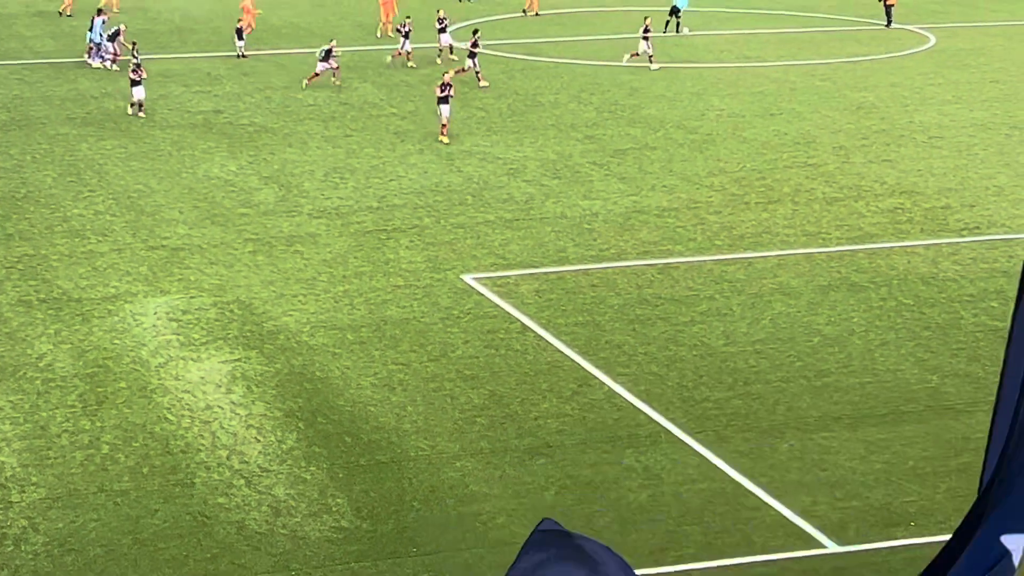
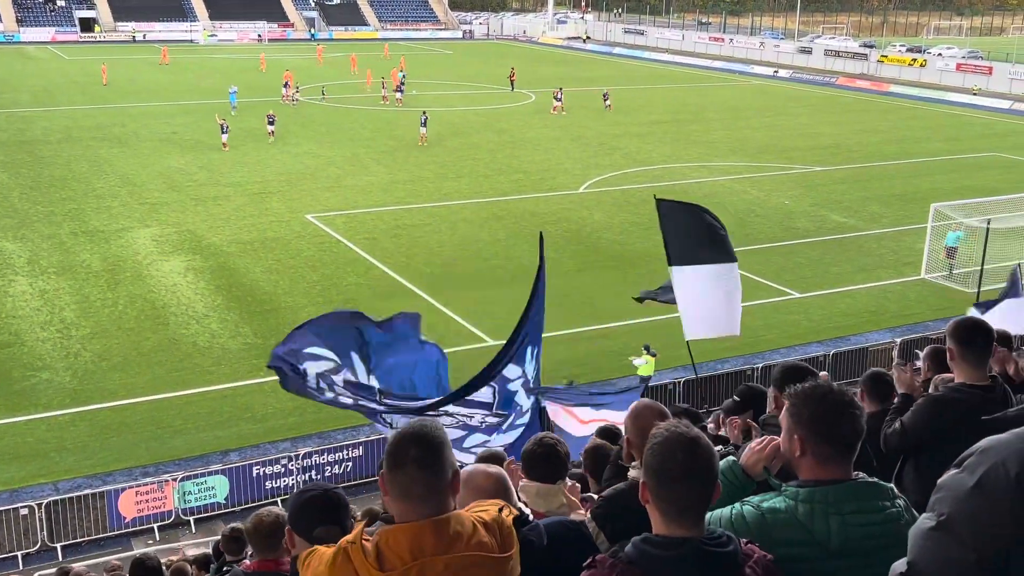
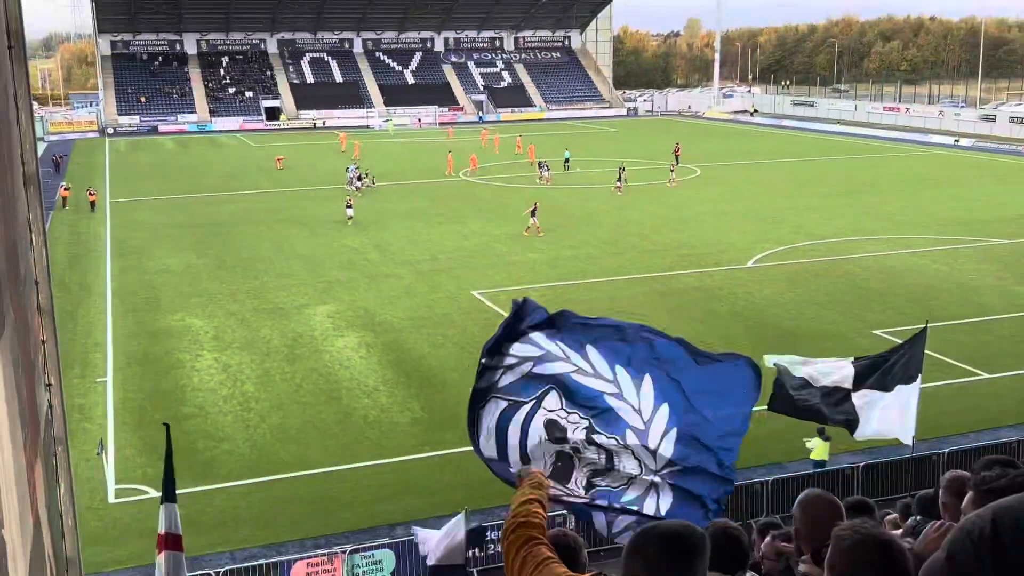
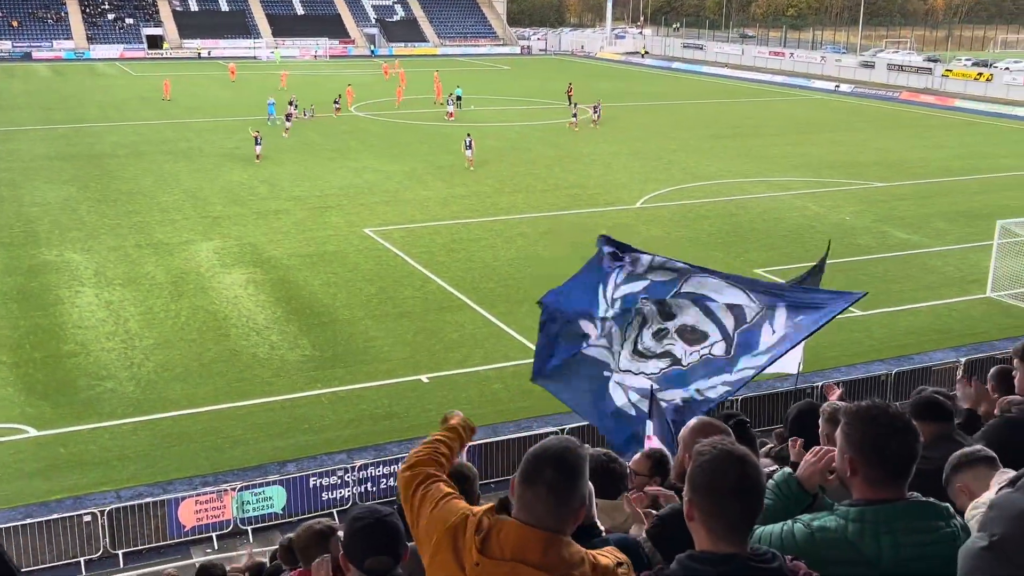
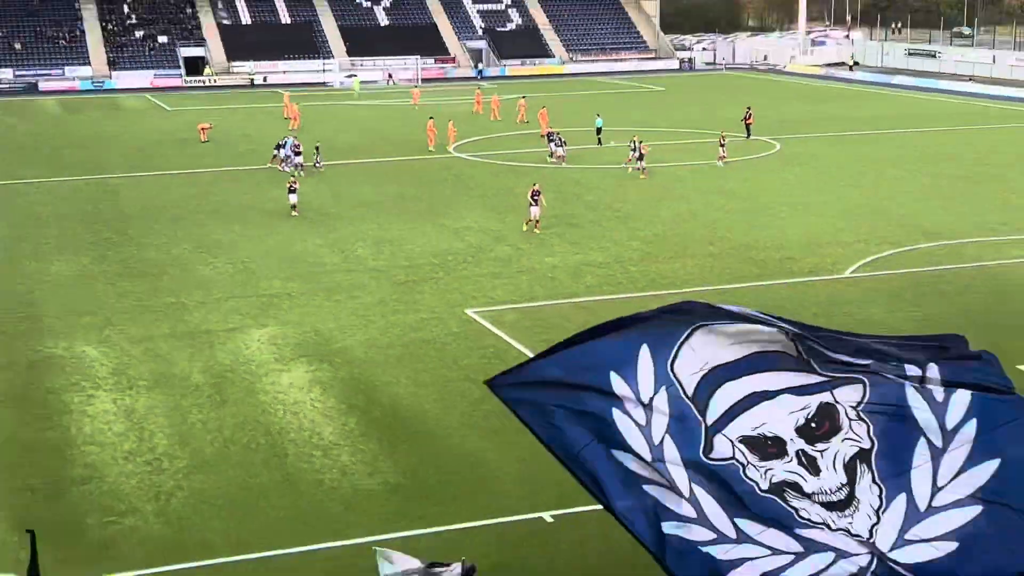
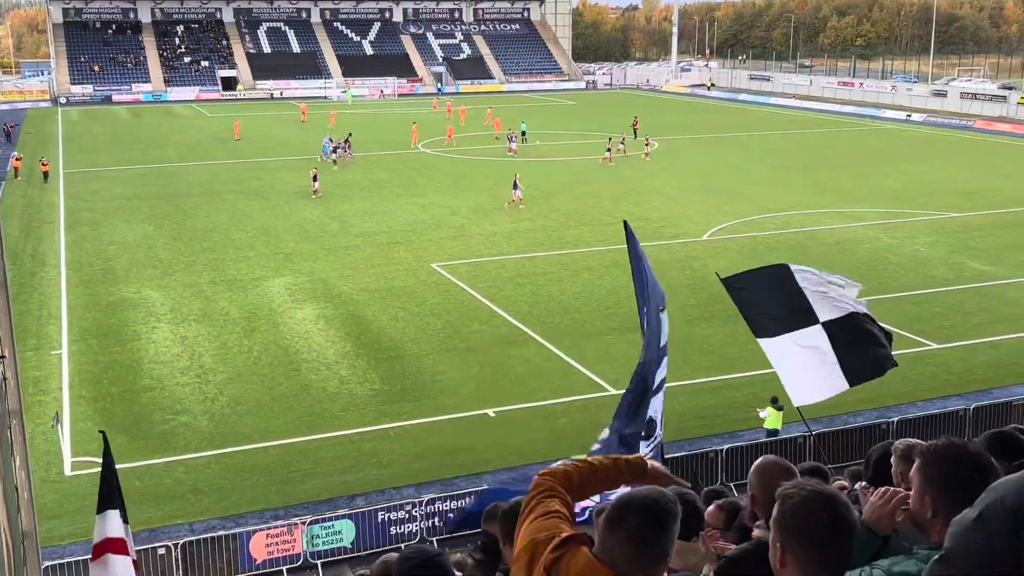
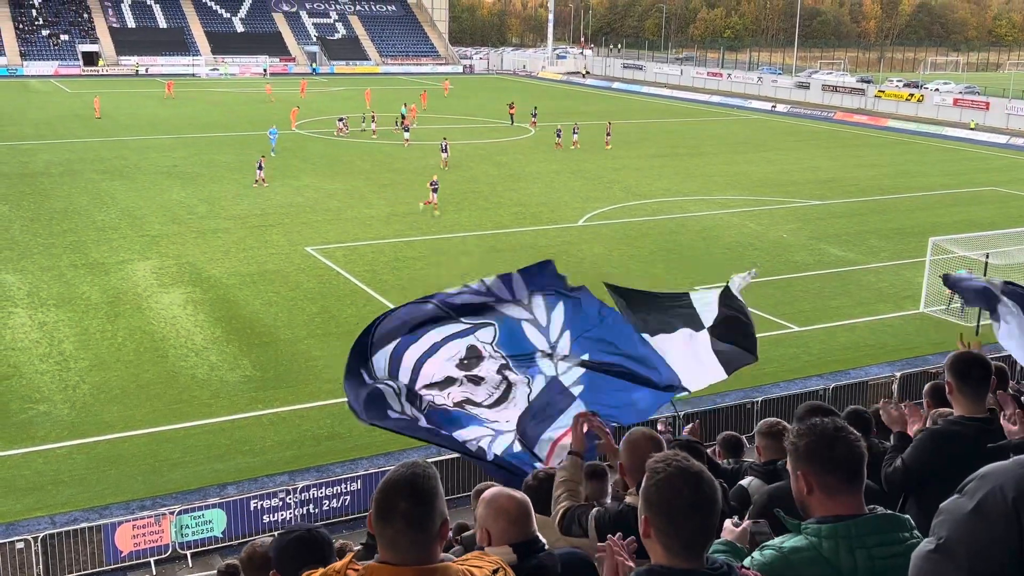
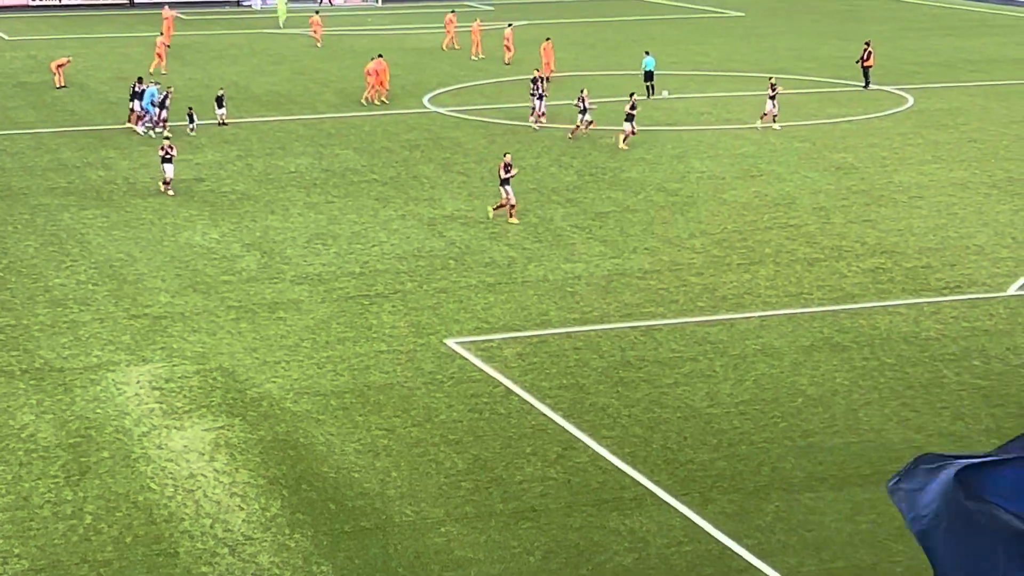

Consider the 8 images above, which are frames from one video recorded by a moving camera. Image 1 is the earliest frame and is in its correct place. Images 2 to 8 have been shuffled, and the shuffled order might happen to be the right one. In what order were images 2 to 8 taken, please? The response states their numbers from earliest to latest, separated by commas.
8, 5, 3, 6, 4, 2, 7
